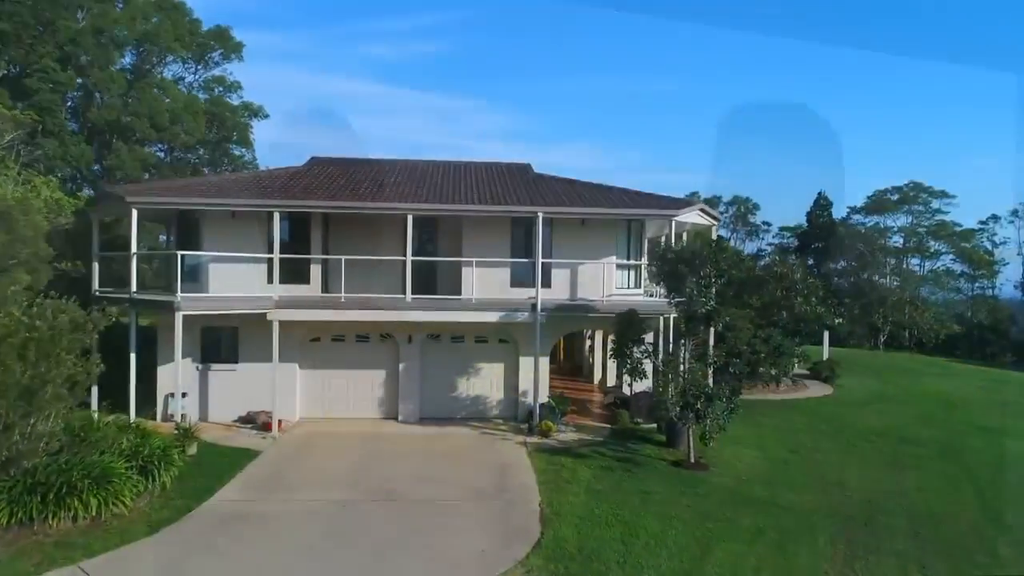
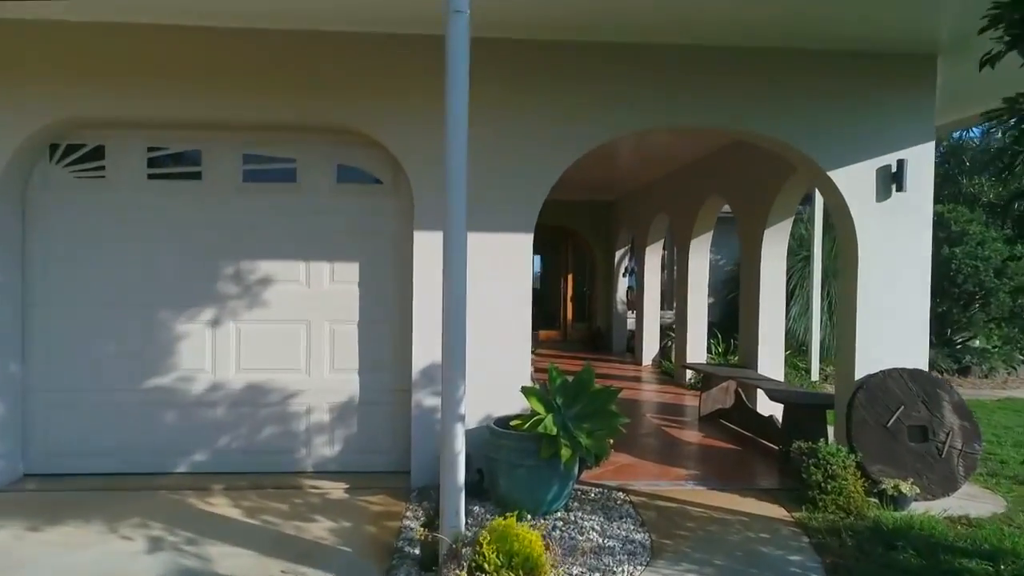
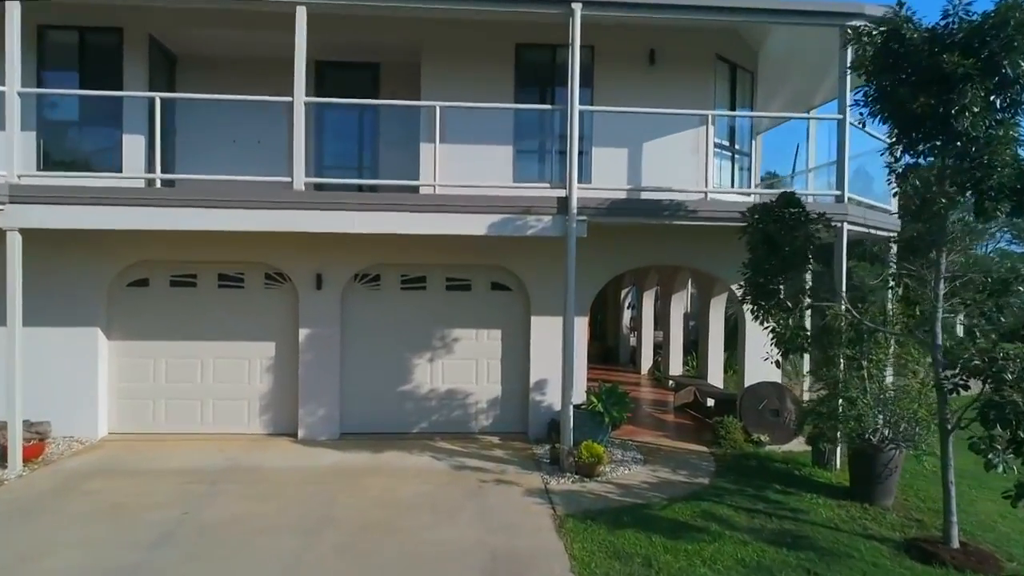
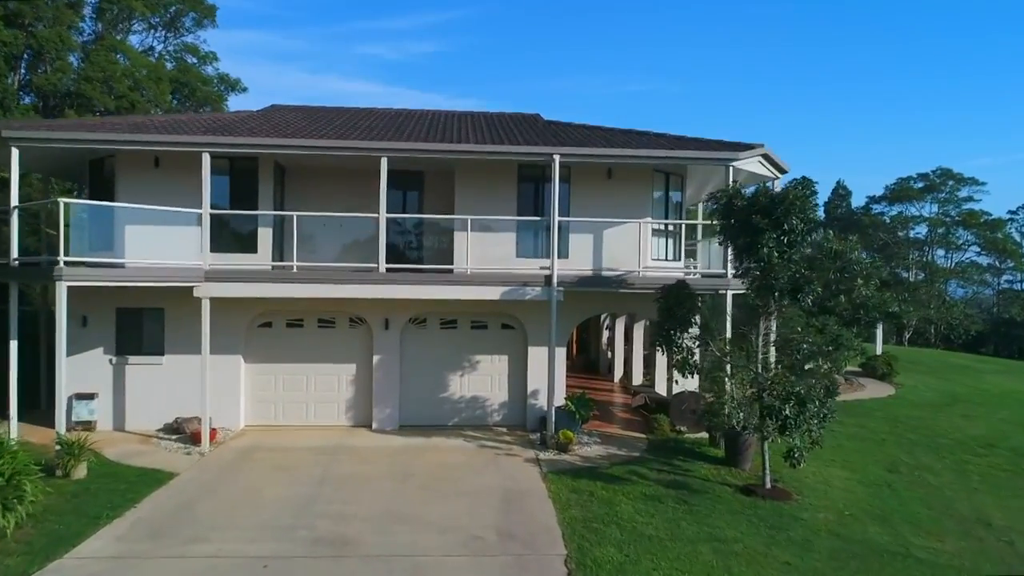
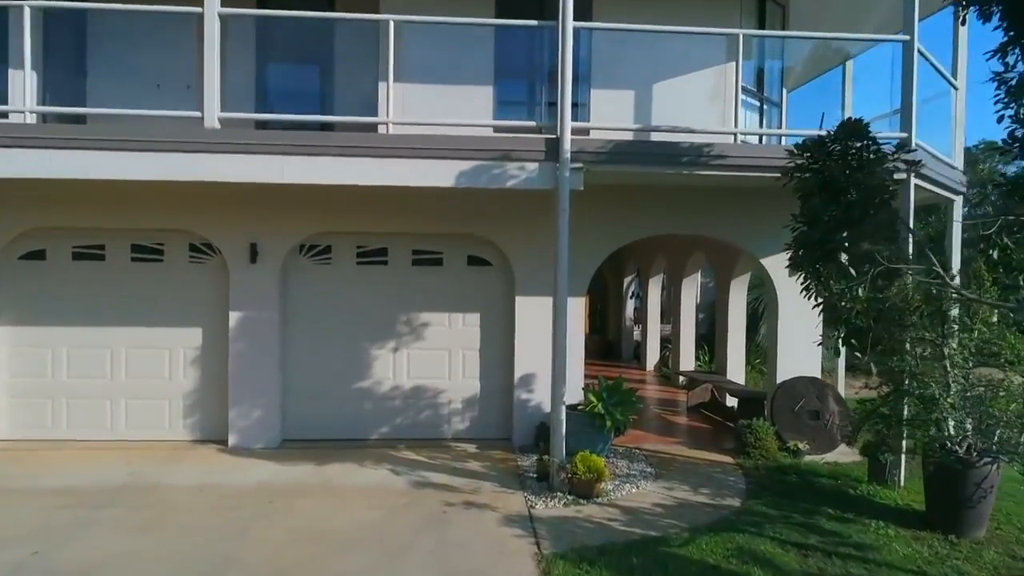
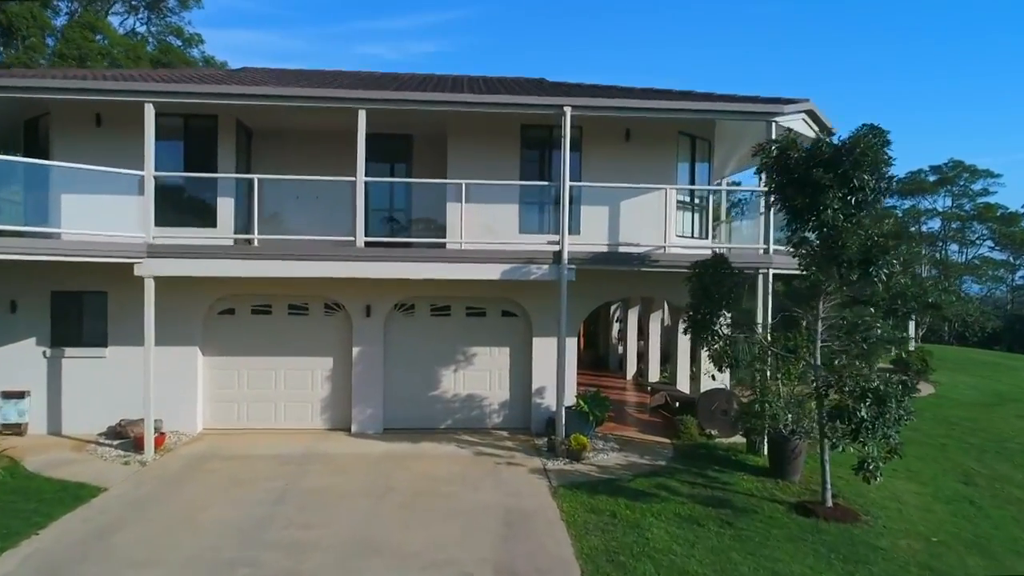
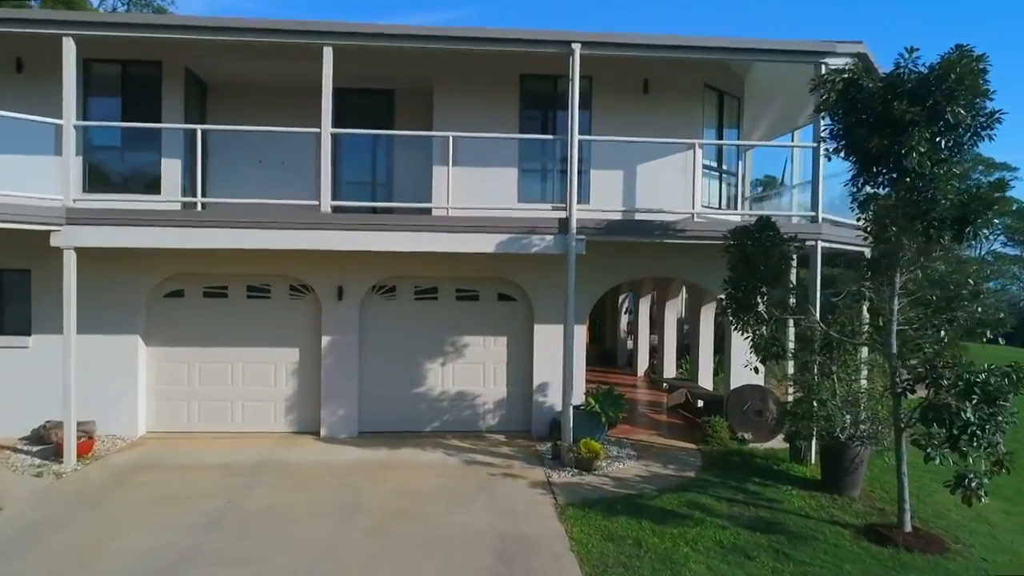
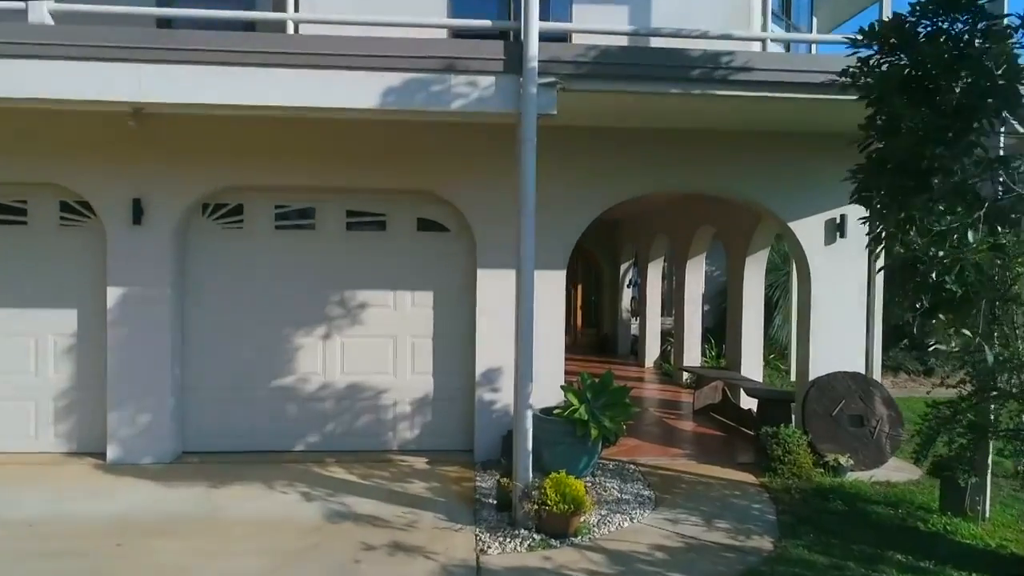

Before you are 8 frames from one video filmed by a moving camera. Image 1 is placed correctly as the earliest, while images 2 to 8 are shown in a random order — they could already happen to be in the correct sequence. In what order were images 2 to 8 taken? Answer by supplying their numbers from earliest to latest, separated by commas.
4, 6, 7, 3, 5, 8, 2
